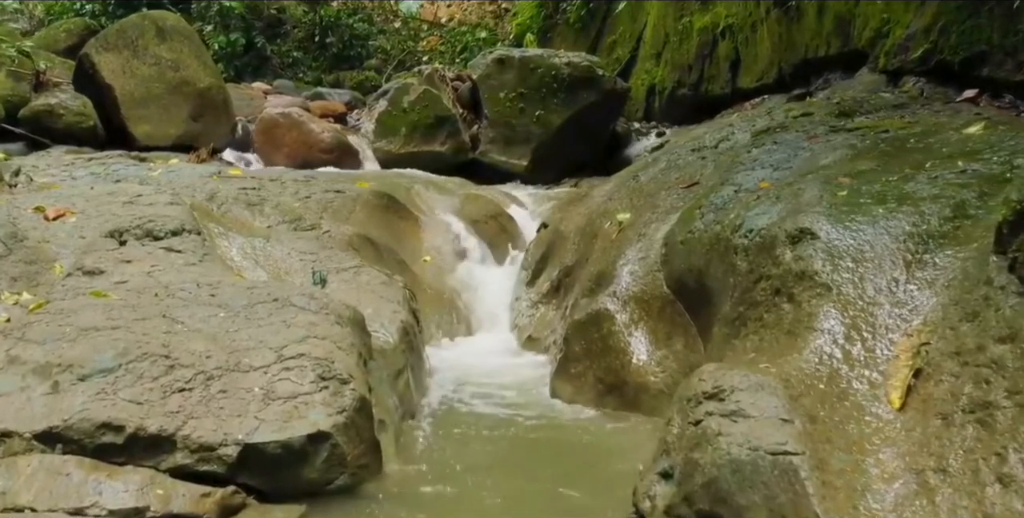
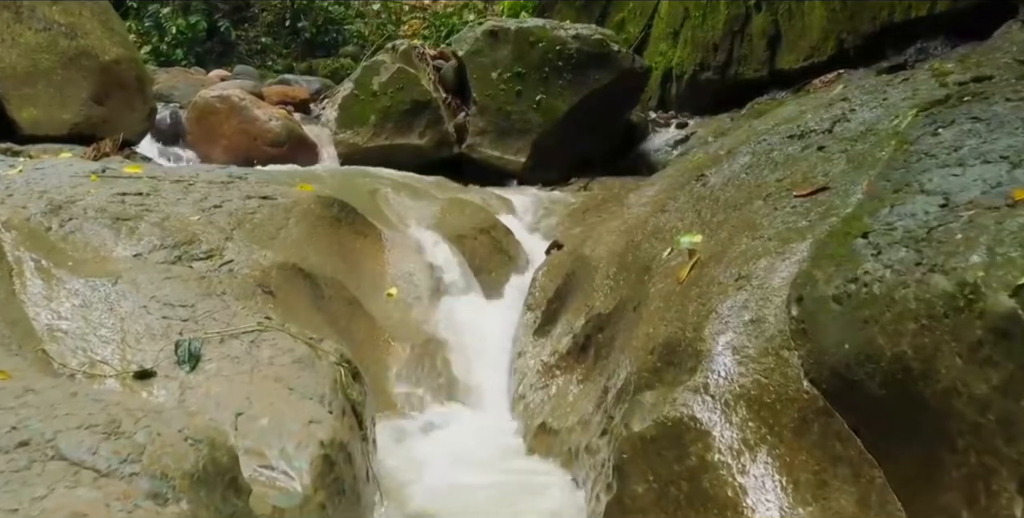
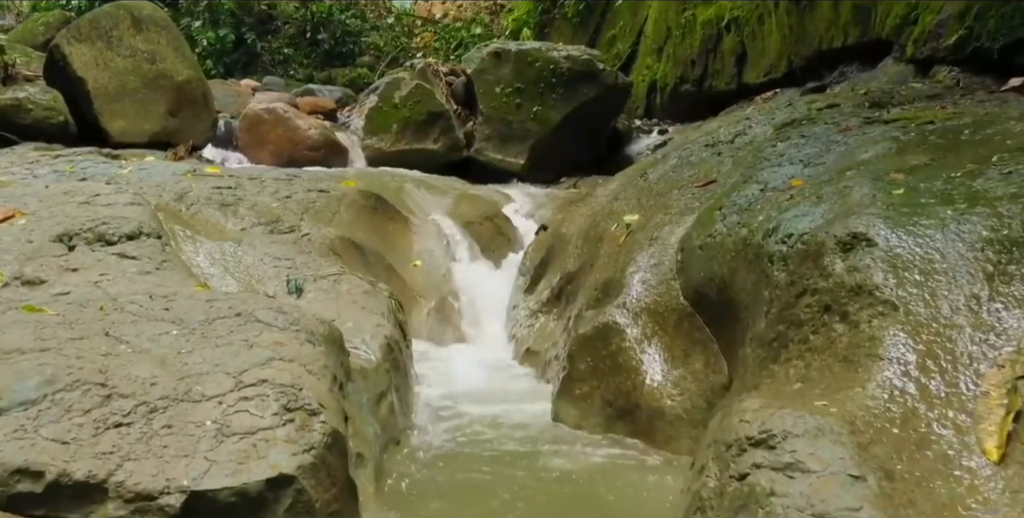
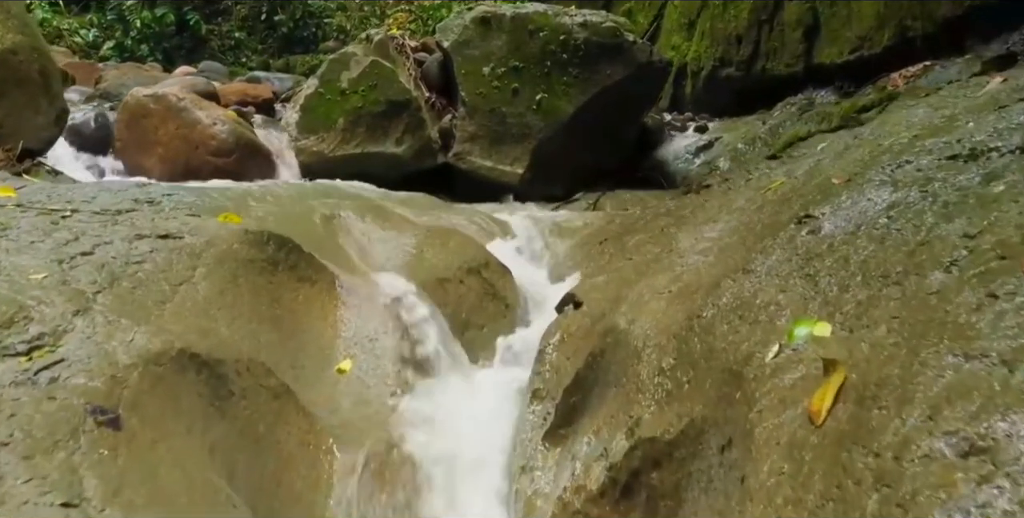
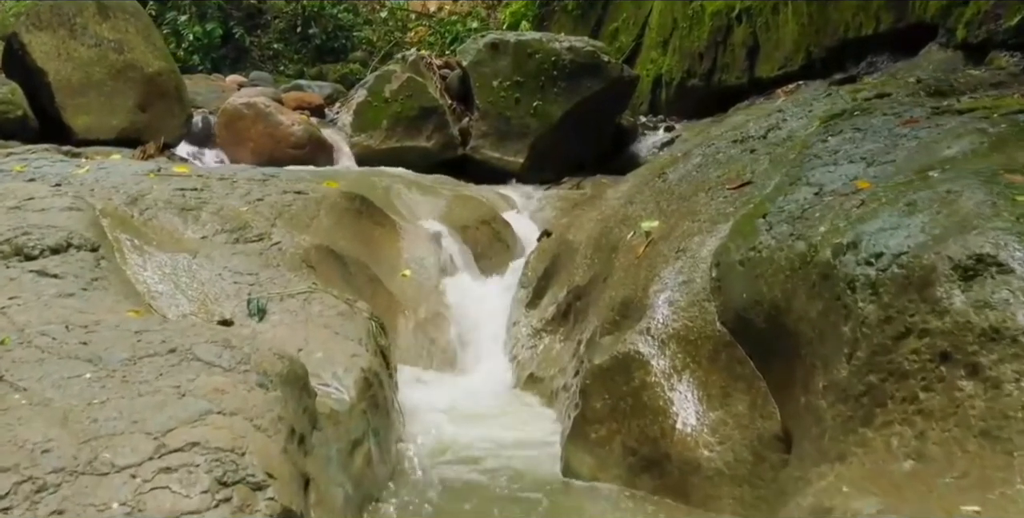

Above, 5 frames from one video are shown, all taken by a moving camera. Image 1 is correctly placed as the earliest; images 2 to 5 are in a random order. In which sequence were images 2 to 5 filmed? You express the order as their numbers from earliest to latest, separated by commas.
3, 5, 2, 4
